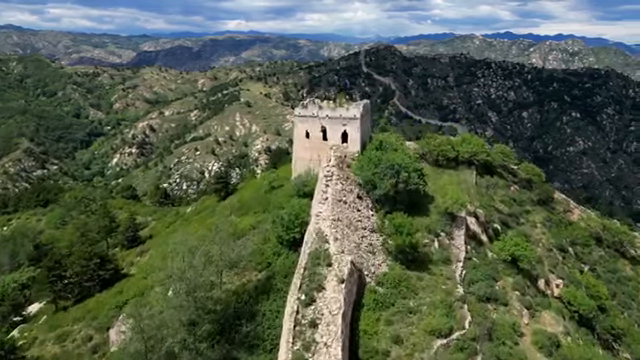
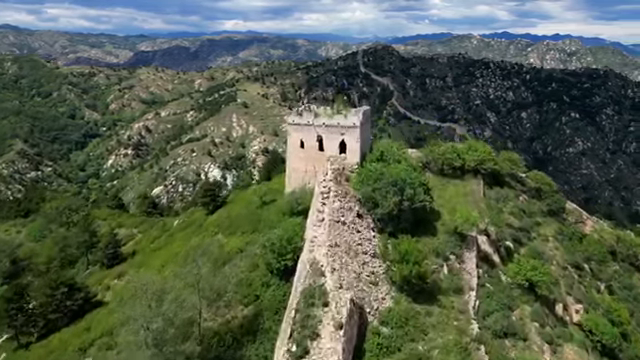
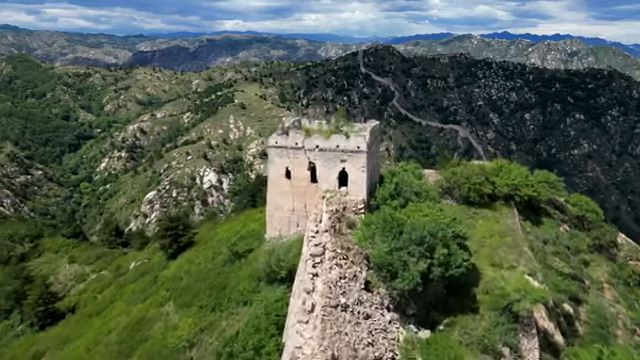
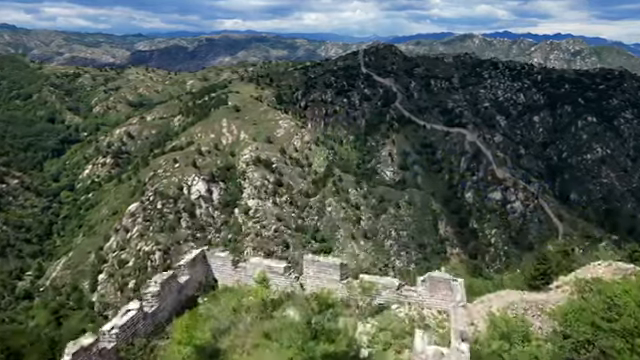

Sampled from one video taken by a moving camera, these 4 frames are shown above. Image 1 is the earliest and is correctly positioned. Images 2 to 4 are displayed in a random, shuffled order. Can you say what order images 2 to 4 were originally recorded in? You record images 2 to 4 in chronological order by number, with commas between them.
2, 3, 4
